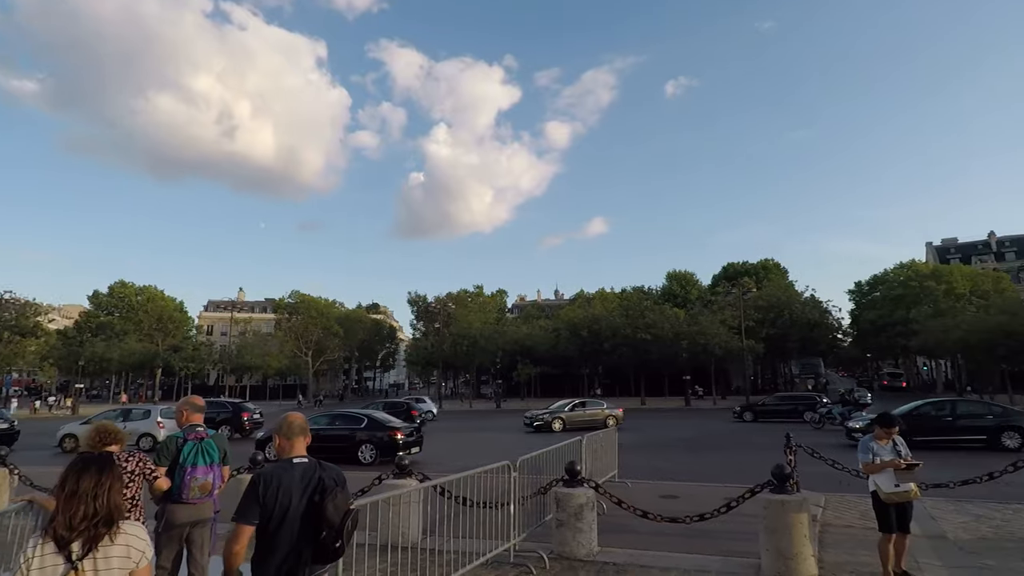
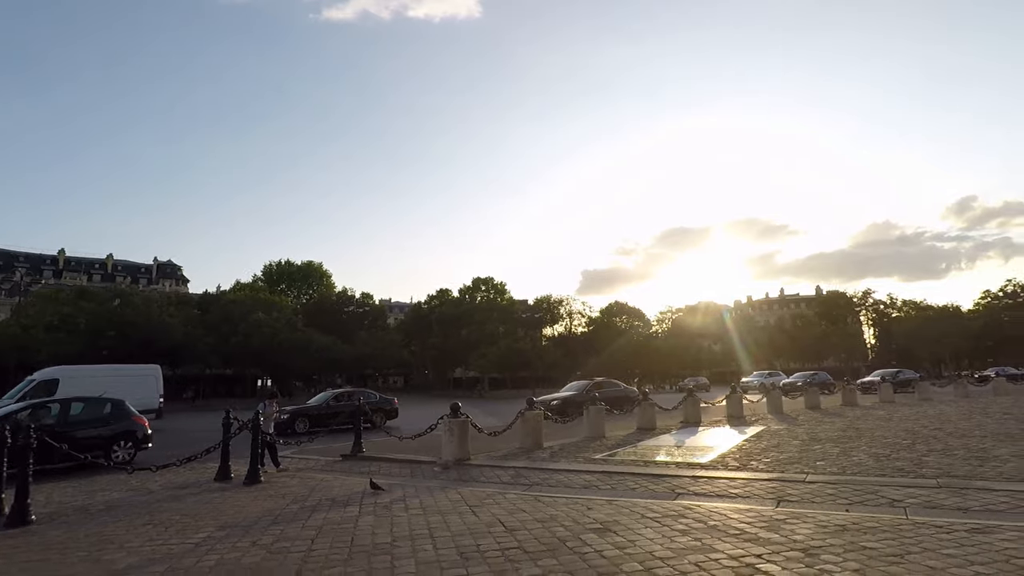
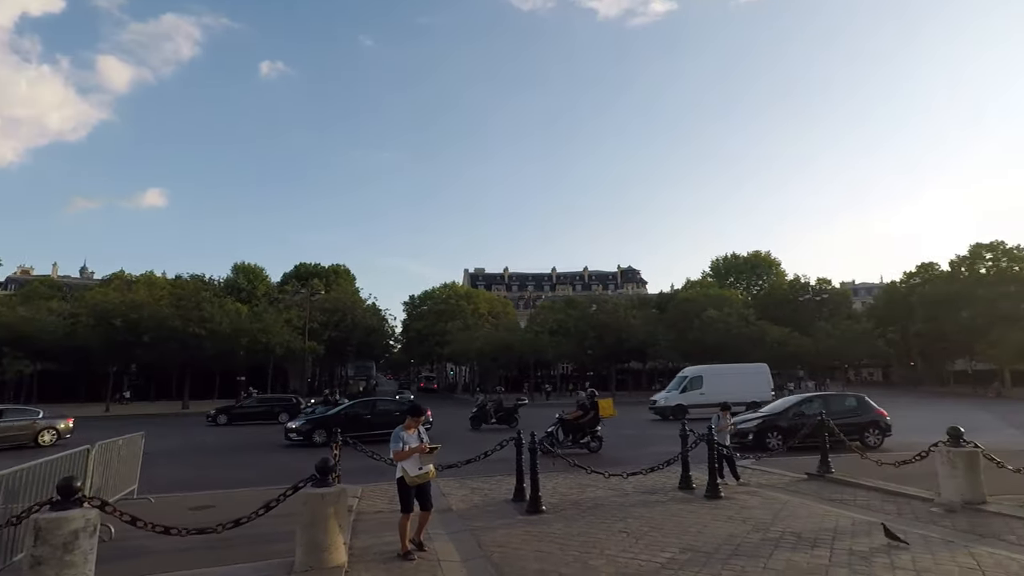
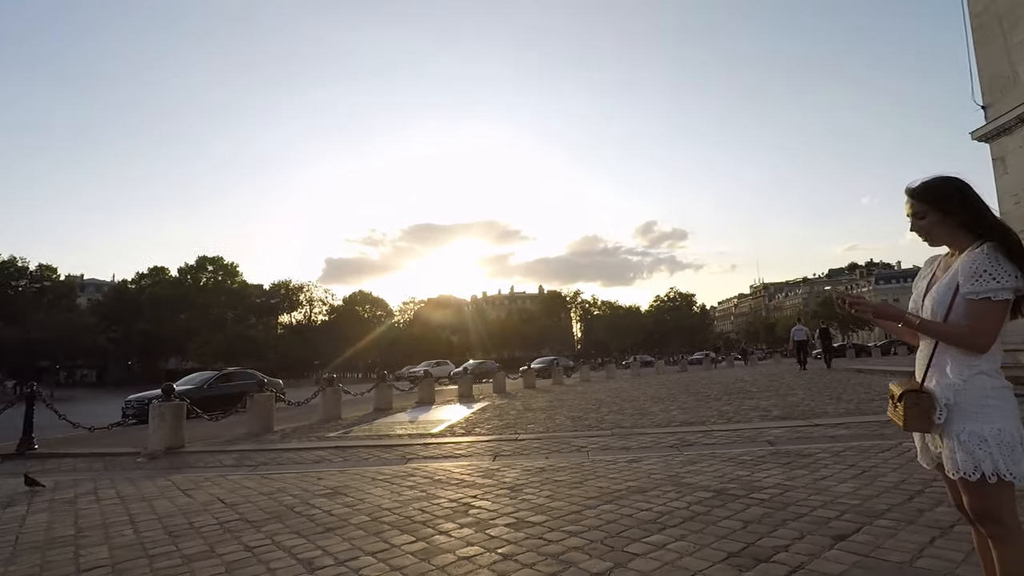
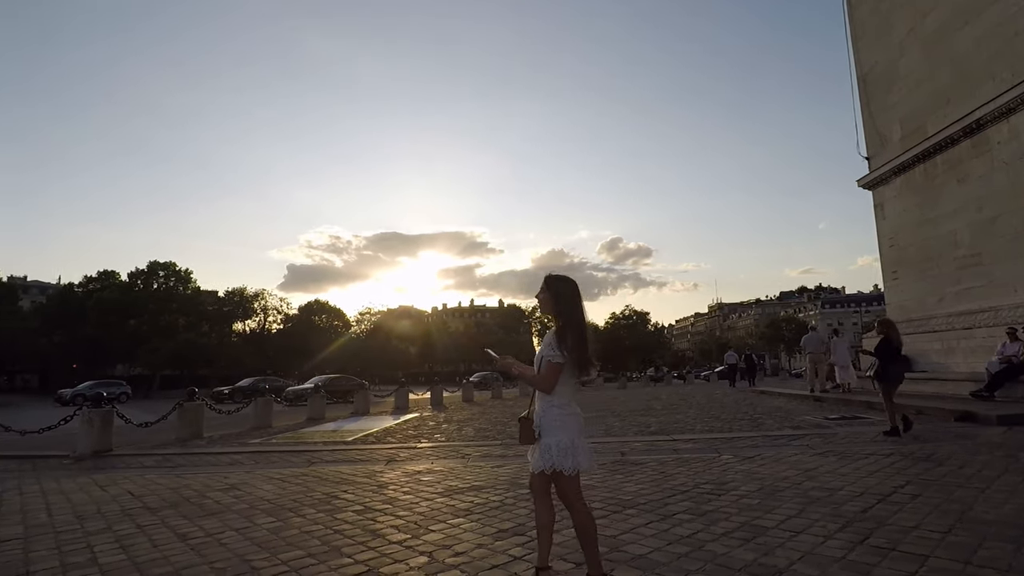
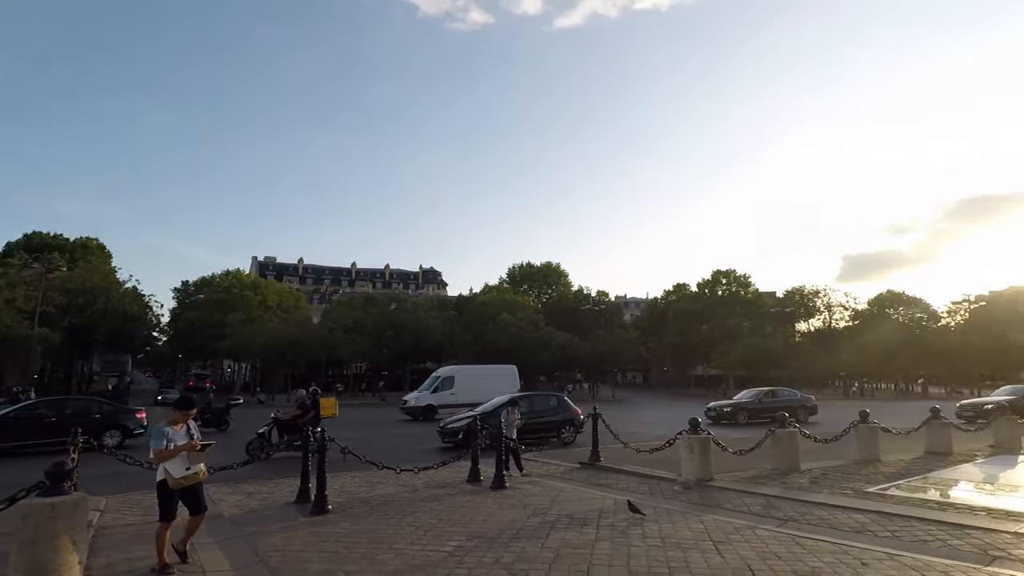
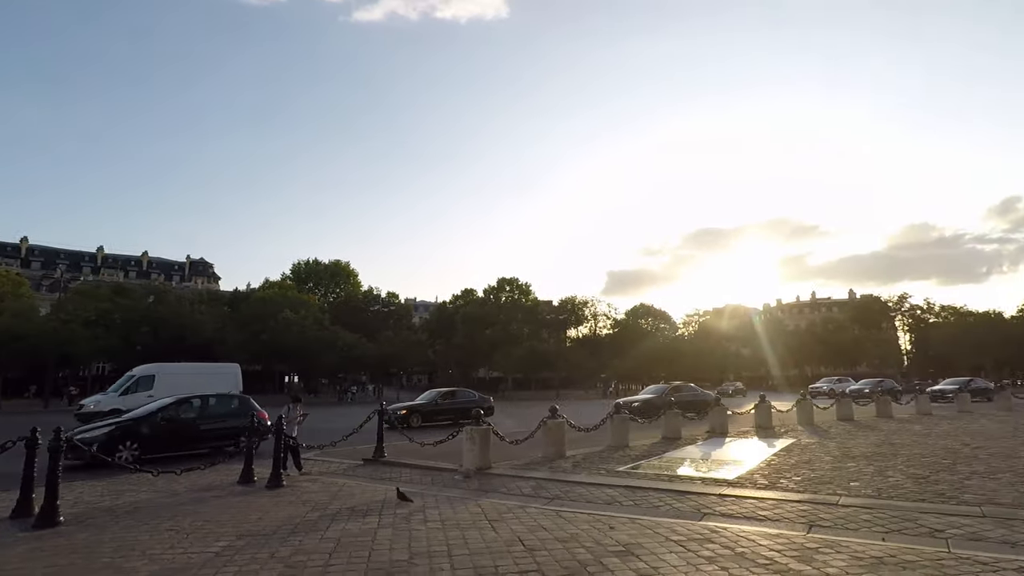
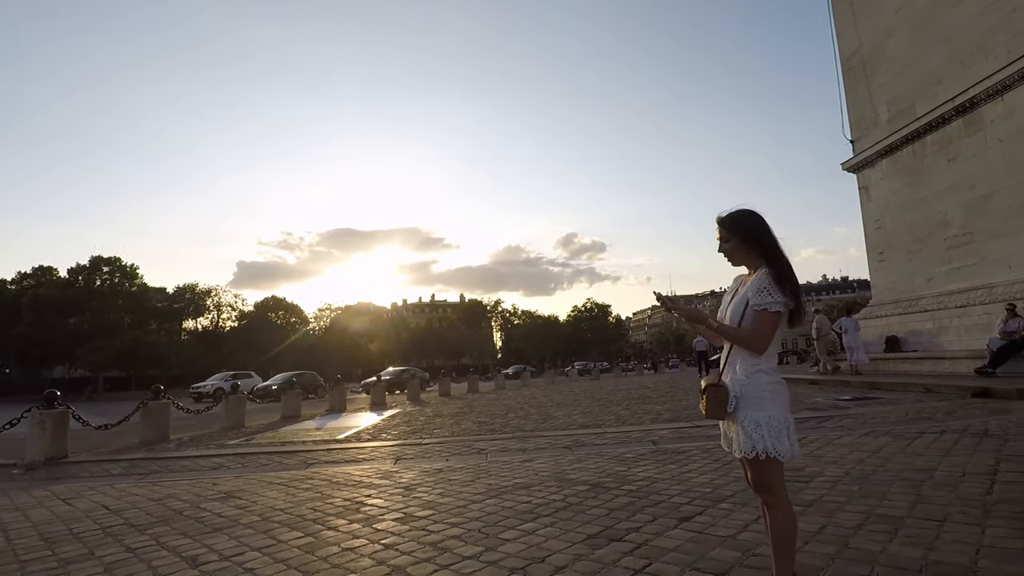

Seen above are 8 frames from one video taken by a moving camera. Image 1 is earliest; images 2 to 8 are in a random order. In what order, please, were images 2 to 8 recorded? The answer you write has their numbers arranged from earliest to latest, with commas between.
3, 6, 7, 2, 4, 8, 5
